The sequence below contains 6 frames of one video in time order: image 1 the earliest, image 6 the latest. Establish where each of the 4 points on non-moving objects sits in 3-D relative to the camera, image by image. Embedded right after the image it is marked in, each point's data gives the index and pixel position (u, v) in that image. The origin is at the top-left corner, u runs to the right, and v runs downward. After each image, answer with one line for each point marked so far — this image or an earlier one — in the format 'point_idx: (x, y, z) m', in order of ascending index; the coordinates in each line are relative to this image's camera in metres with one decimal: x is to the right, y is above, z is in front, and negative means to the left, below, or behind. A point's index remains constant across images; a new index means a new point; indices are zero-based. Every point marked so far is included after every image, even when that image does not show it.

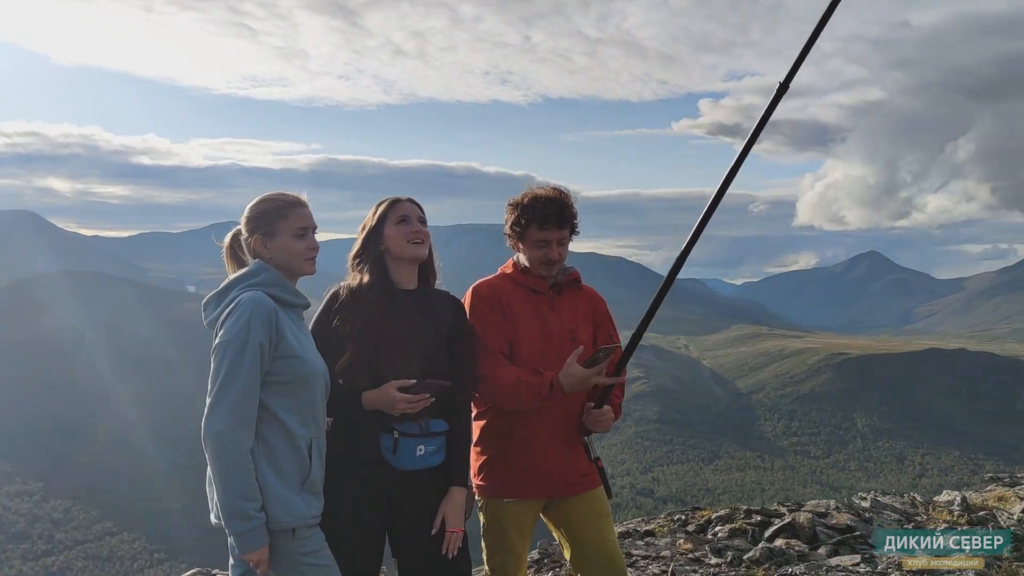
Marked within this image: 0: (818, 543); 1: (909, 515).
0: (+2.8, -2.4, +8.7) m
1: (+4.2, -2.4, +9.9) m
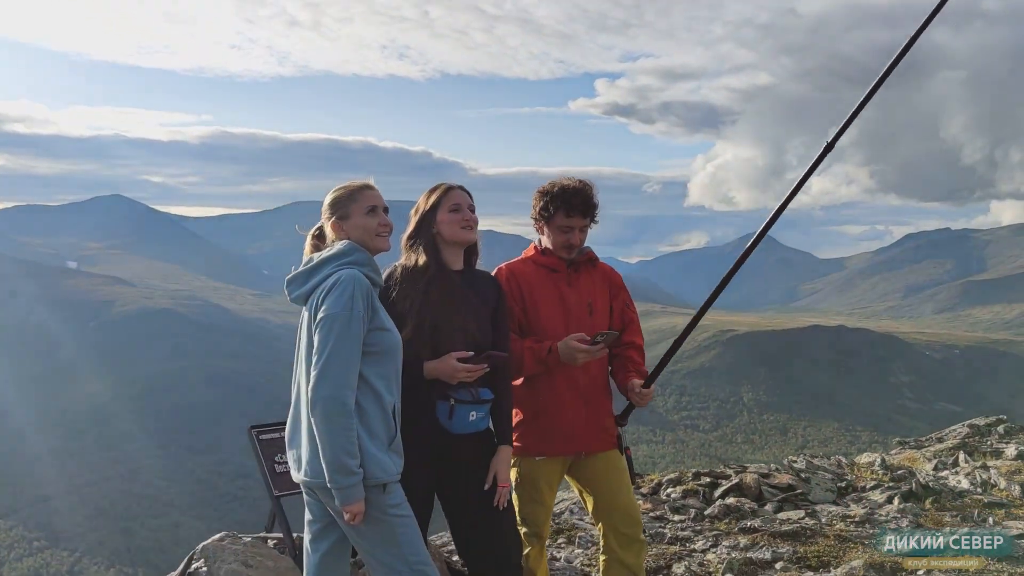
0: (+2.6, -2.2, +9.5) m
1: (+3.8, -2.1, +10.9) m
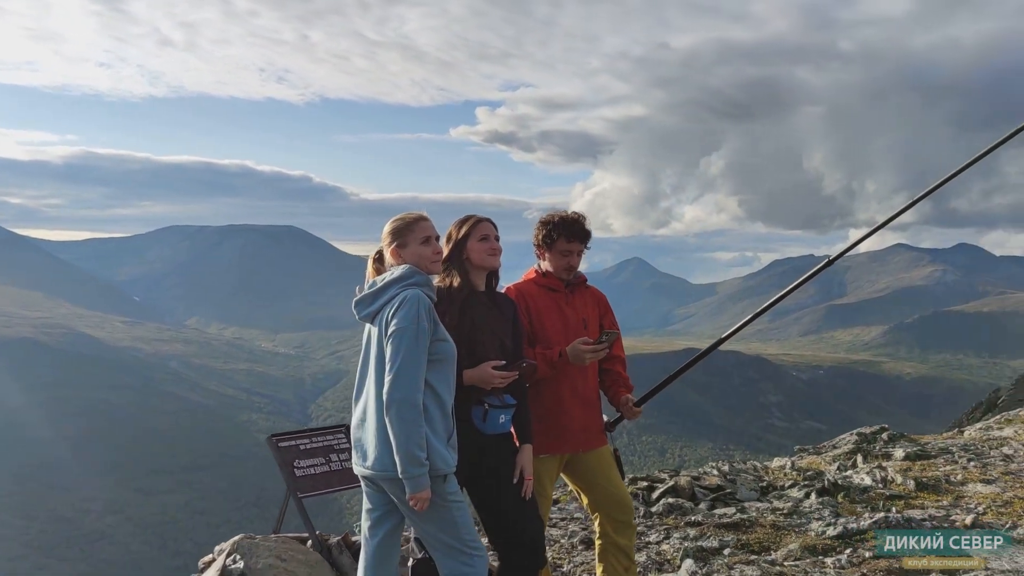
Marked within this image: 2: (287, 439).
0: (+2.1, -2.4, +10.5) m
1: (+3.2, -2.4, +12.1) m
2: (-1.6, -1.1, +6.8) m
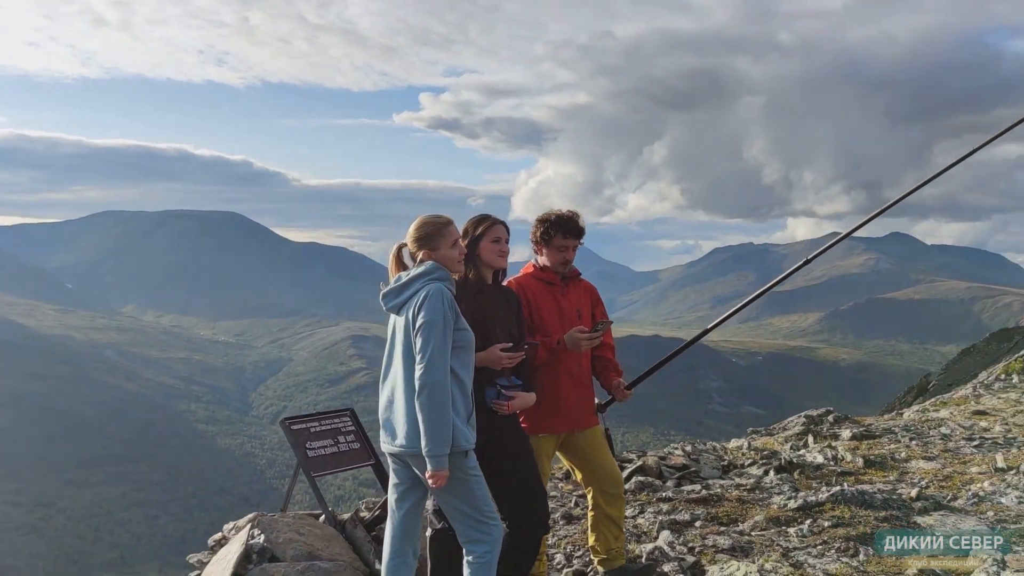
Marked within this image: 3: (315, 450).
0: (+1.9, -2.3, +11.2) m
1: (+2.8, -2.3, +12.8) m
2: (-1.7, -1.0, +7.3) m
3: (-1.5, -1.3, +7.3) m
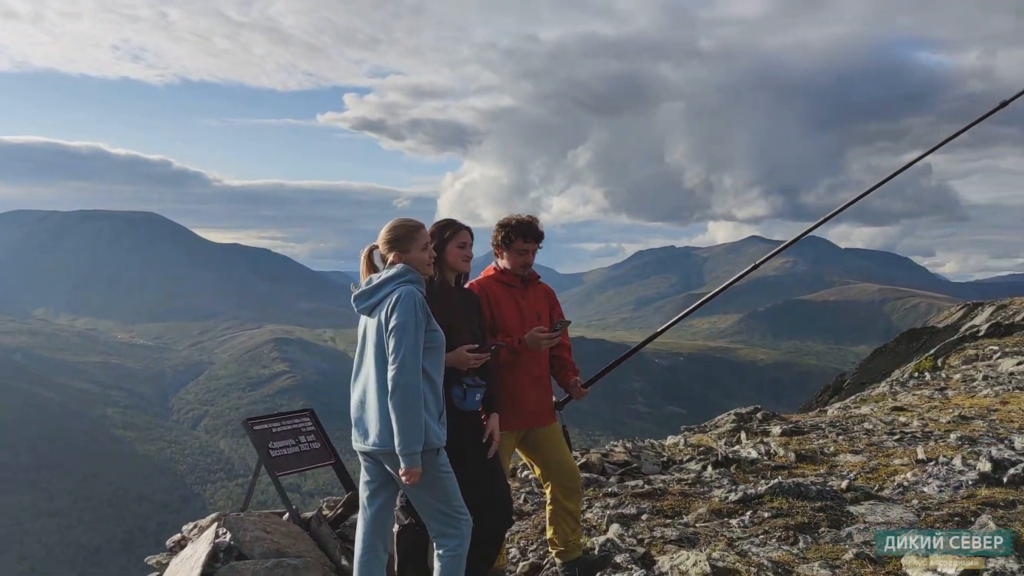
0: (+1.2, -2.3, +11.6) m
1: (+2.1, -2.3, +13.2) m
2: (-2.0, -1.1, +7.4) m
3: (-1.8, -1.3, +7.4) m
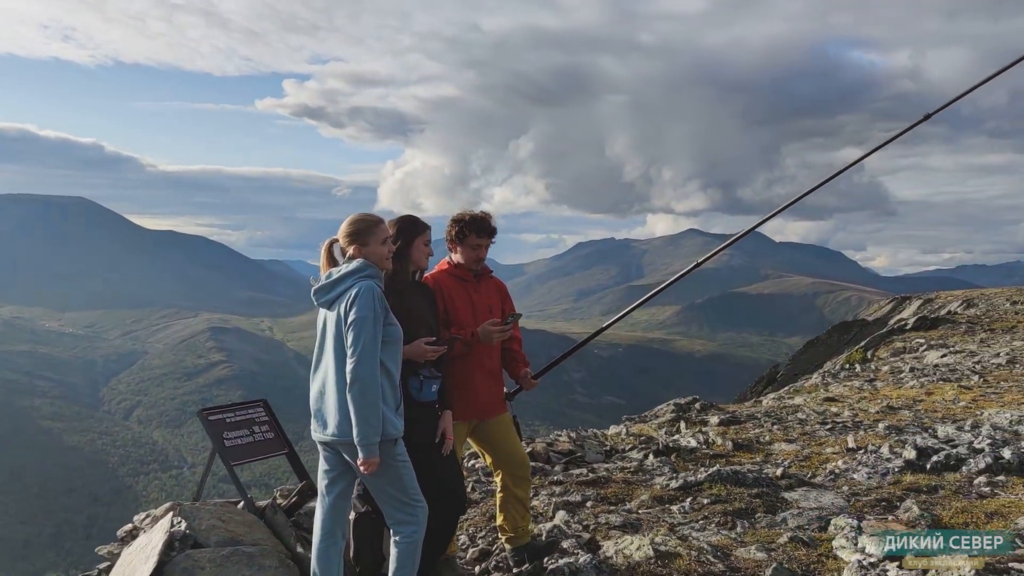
0: (+0.6, -2.2, +11.9) m
1: (+1.3, -2.2, +13.6) m
2: (-2.3, -1.0, +7.4) m
3: (-2.2, -1.2, +7.5) m
